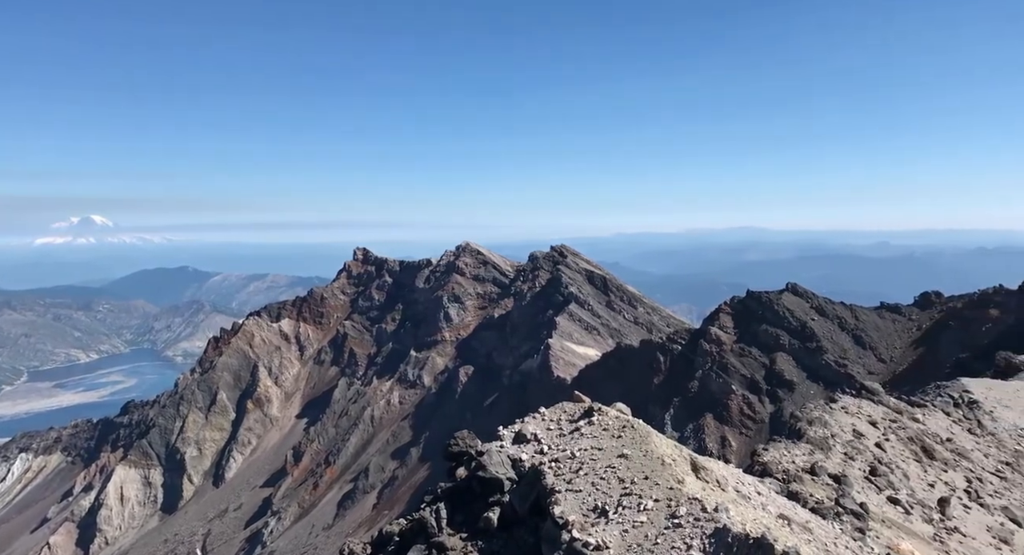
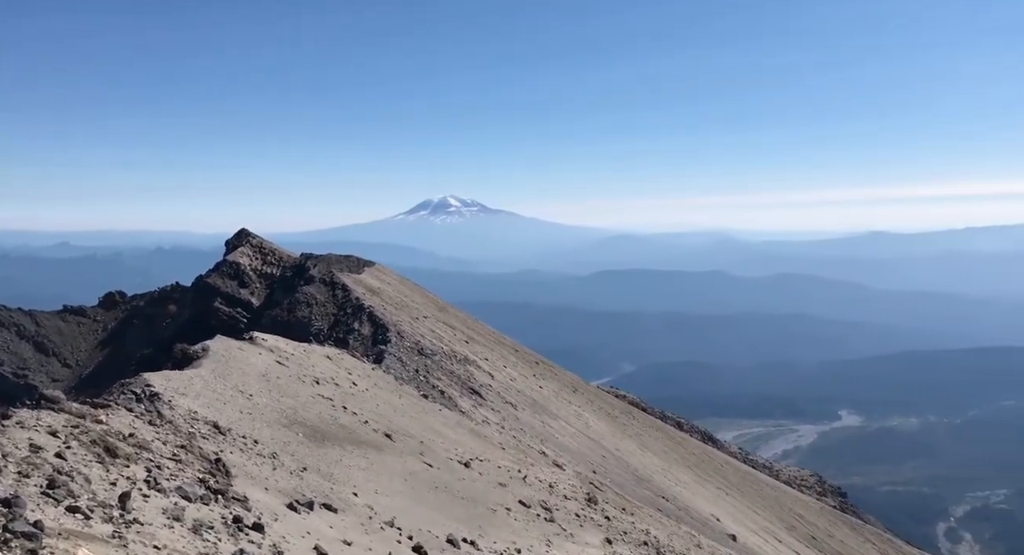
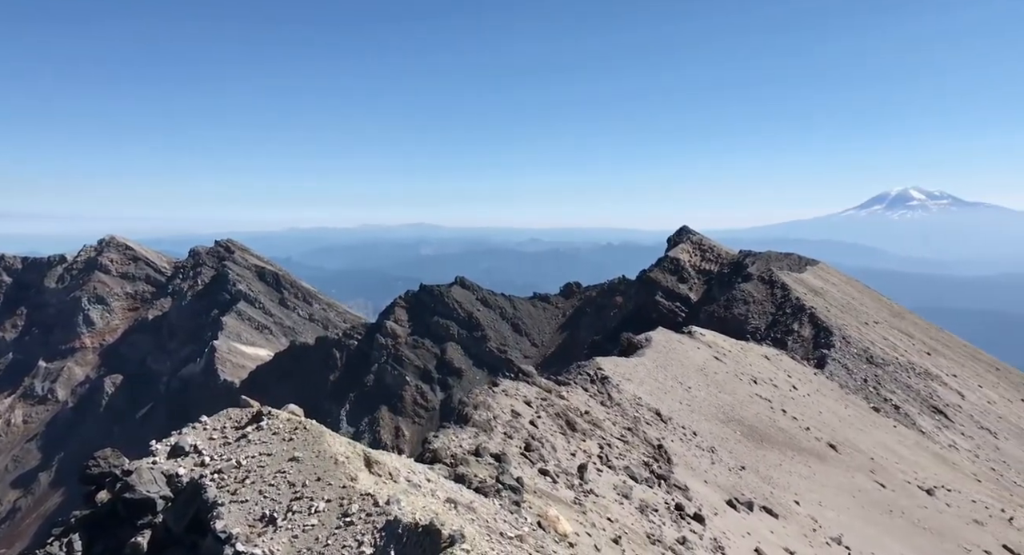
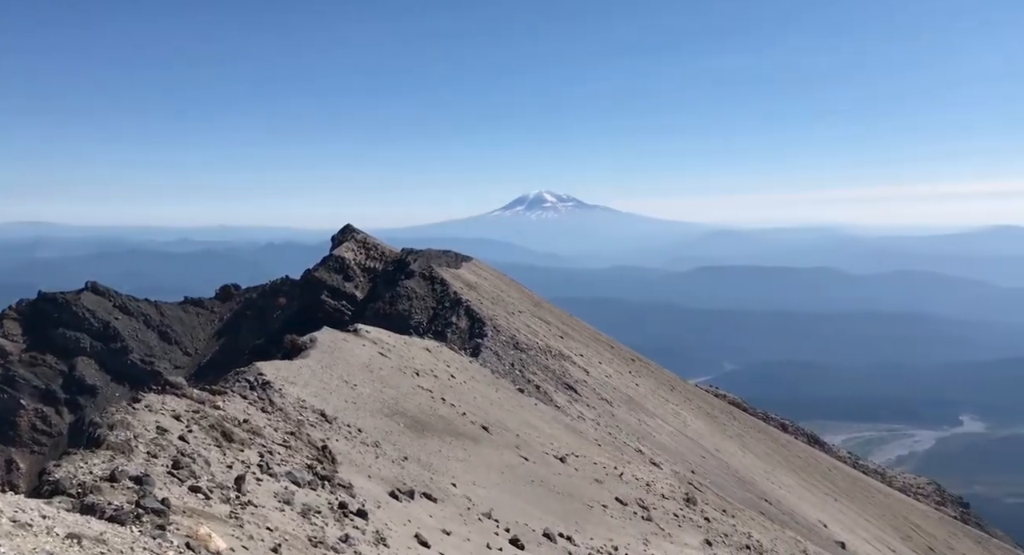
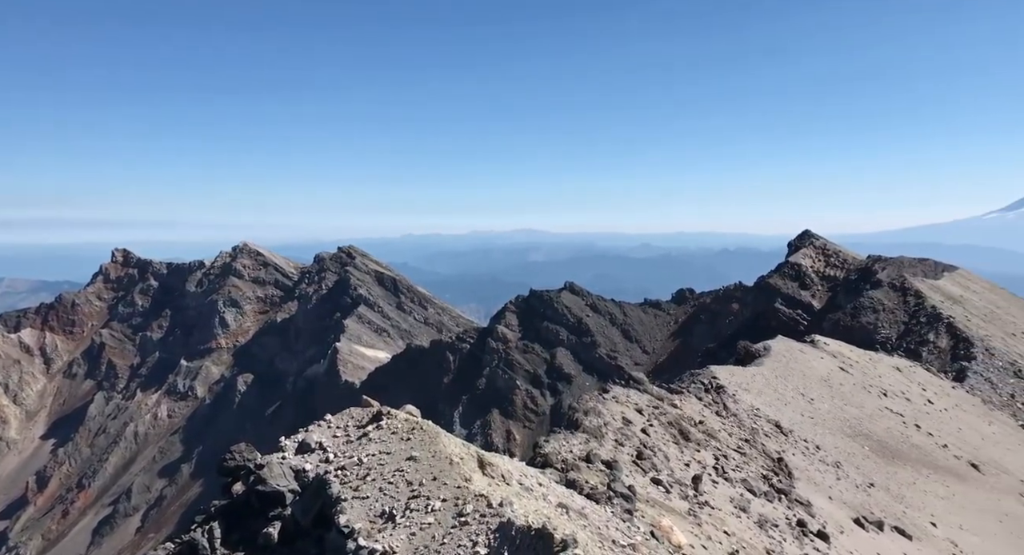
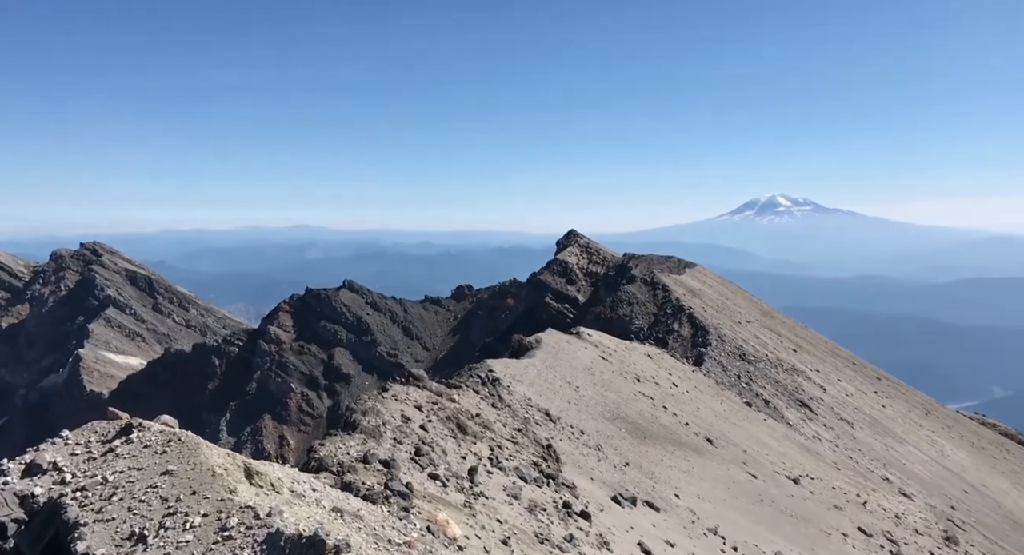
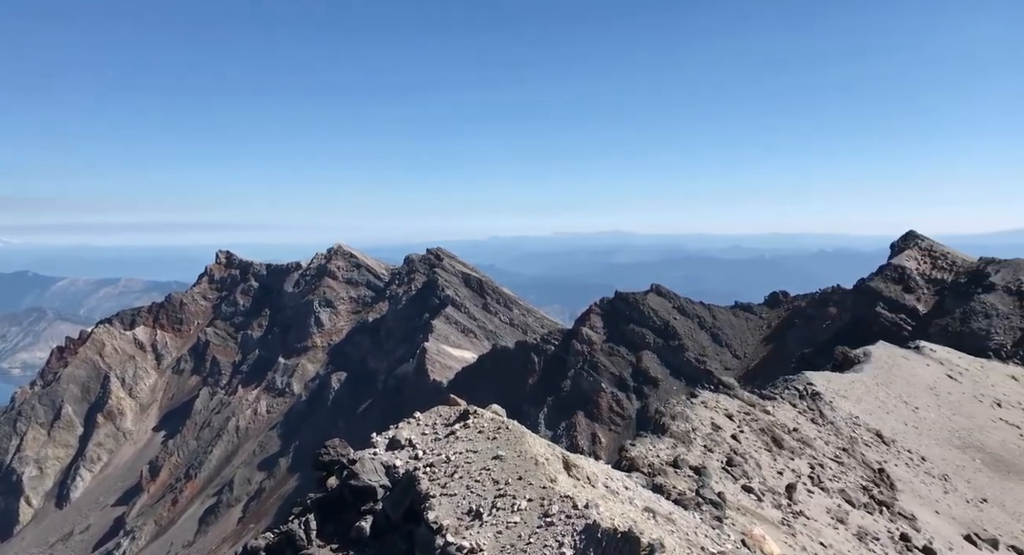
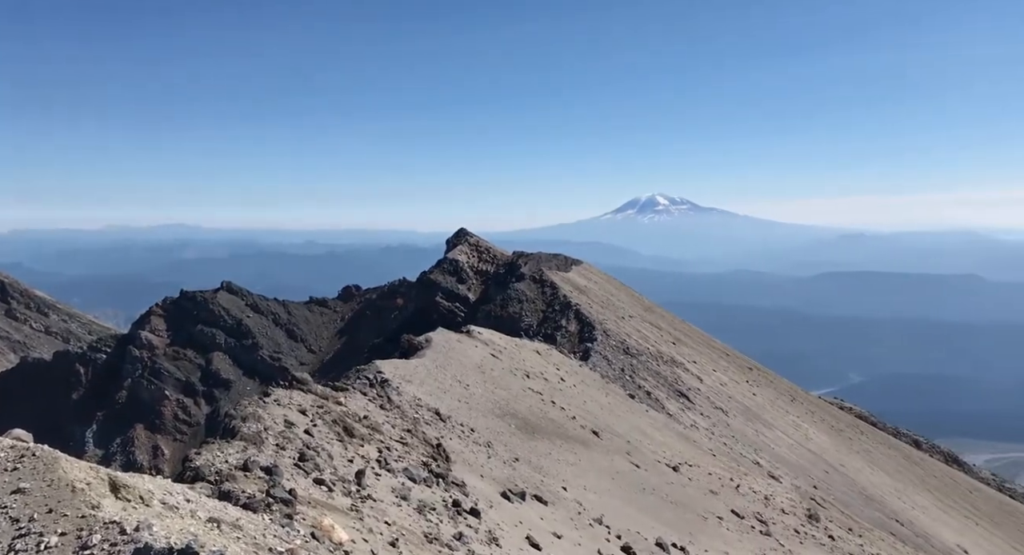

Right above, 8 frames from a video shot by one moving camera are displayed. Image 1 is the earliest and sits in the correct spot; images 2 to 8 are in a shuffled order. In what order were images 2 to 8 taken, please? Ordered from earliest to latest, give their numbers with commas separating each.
7, 5, 3, 6, 8, 4, 2
